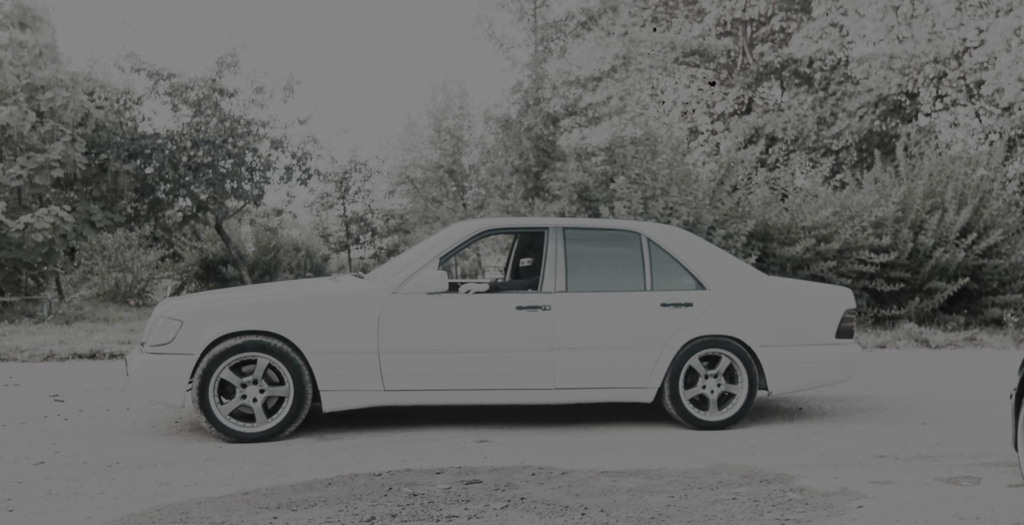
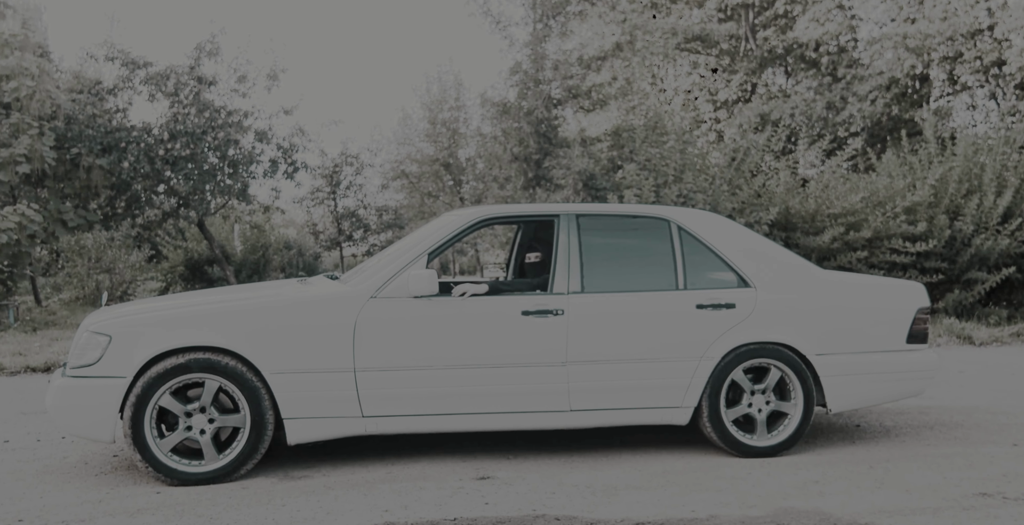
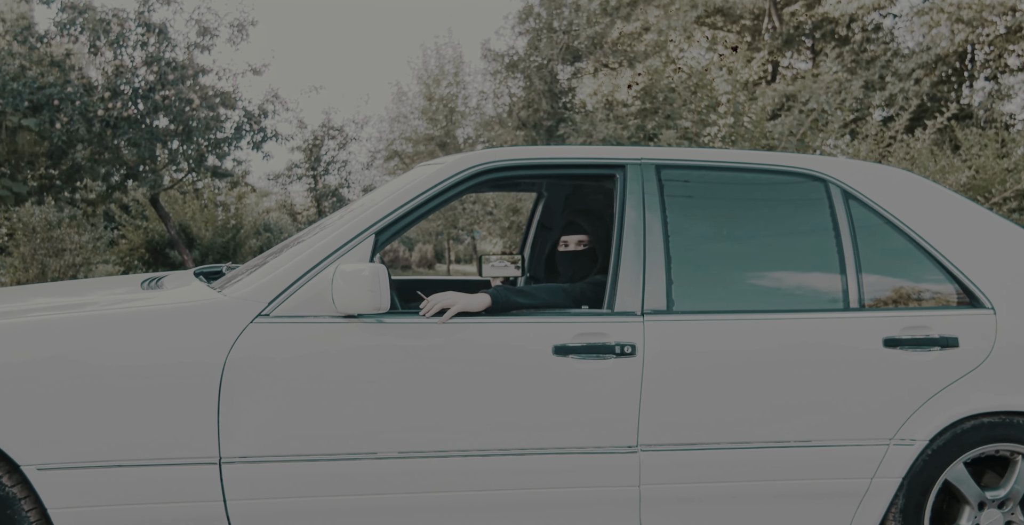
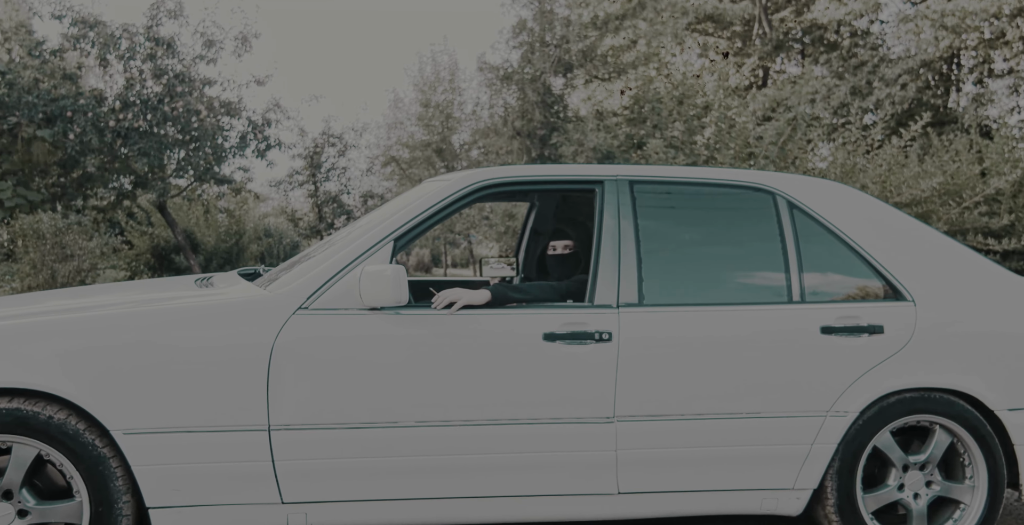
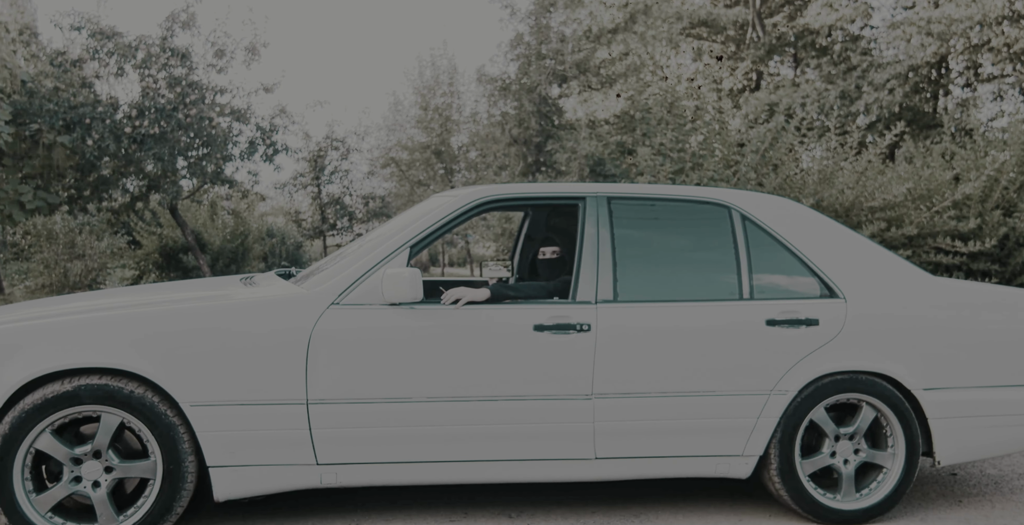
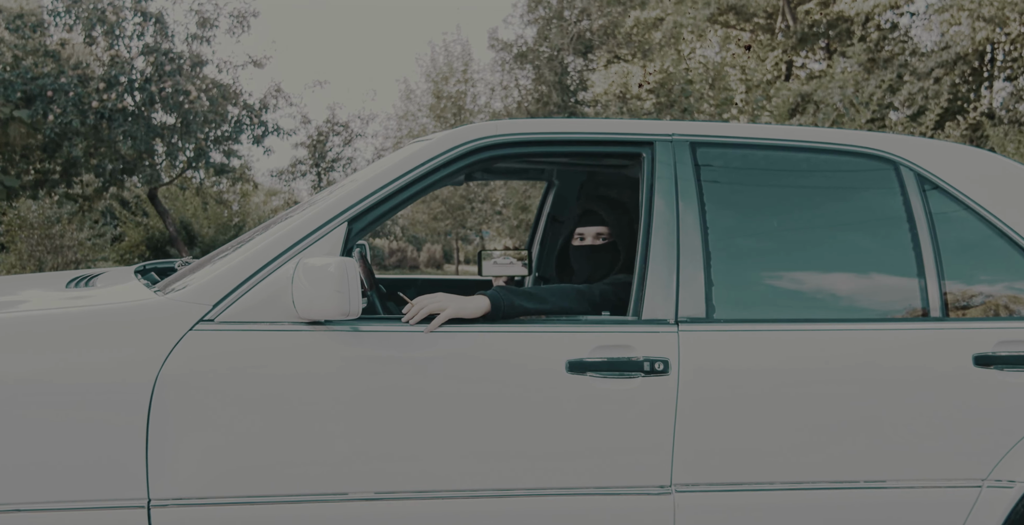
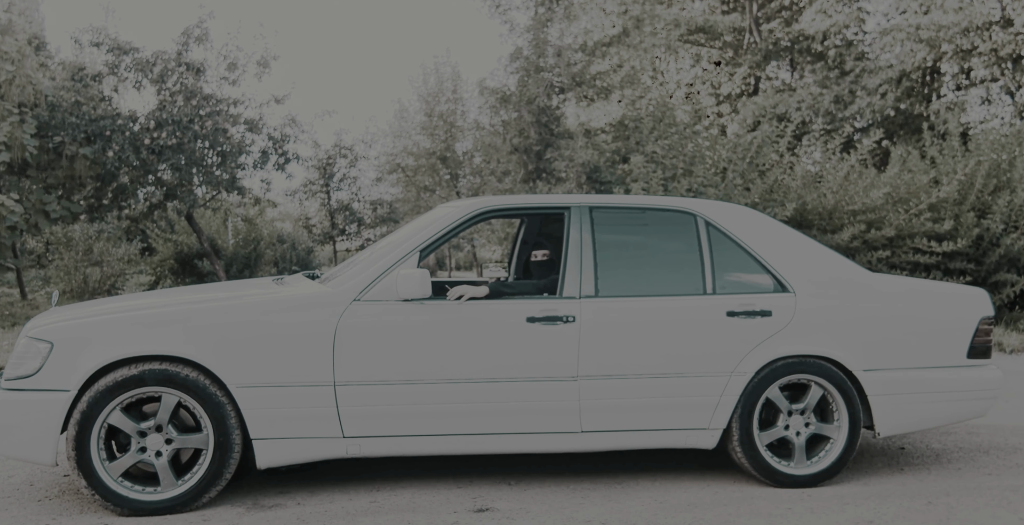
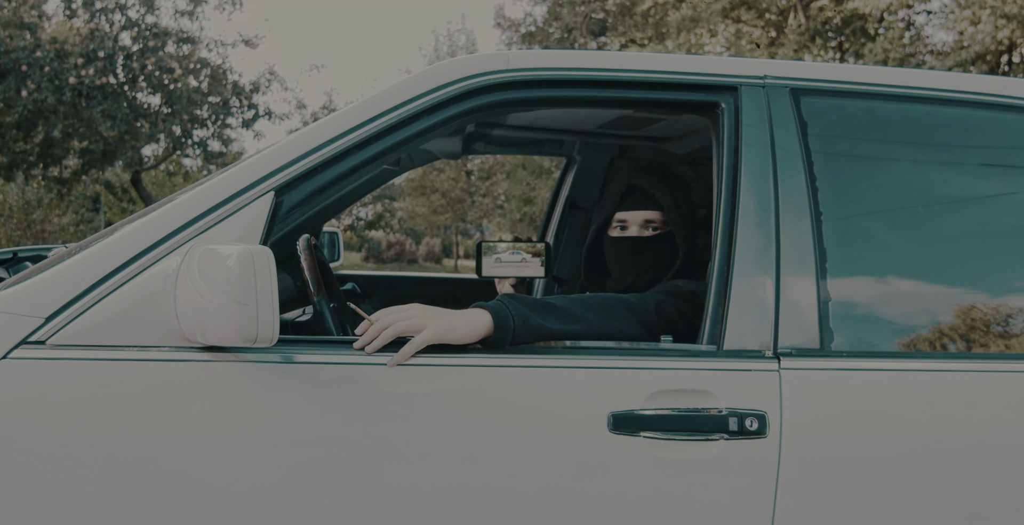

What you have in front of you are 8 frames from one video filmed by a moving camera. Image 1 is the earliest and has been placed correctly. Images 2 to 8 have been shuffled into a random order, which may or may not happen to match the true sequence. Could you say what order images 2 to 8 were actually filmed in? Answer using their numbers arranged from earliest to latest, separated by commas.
2, 7, 5, 4, 3, 6, 8
